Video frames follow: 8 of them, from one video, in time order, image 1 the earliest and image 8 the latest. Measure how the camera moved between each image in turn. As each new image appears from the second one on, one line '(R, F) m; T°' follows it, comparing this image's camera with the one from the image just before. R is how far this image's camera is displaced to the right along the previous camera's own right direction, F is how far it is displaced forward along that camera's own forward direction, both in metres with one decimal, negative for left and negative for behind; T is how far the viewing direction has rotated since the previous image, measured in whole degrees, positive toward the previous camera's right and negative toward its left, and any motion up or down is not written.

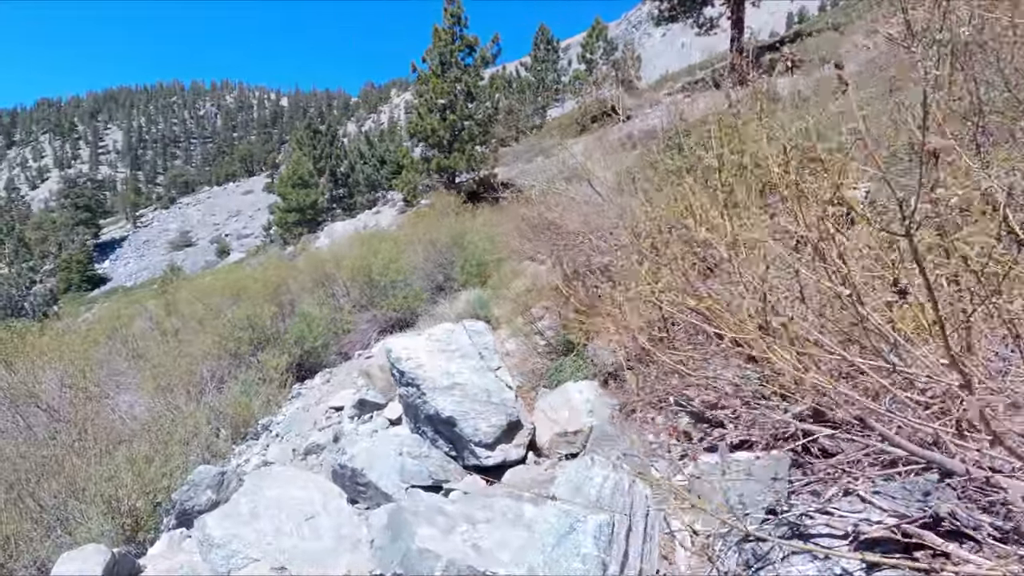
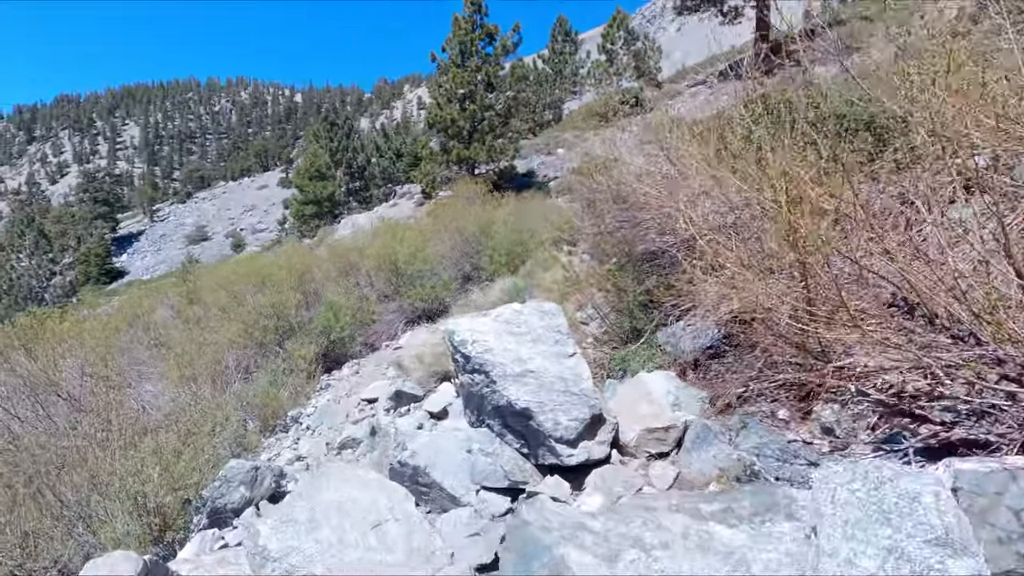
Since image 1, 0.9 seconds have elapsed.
(-0.4, +0.4) m; -1°
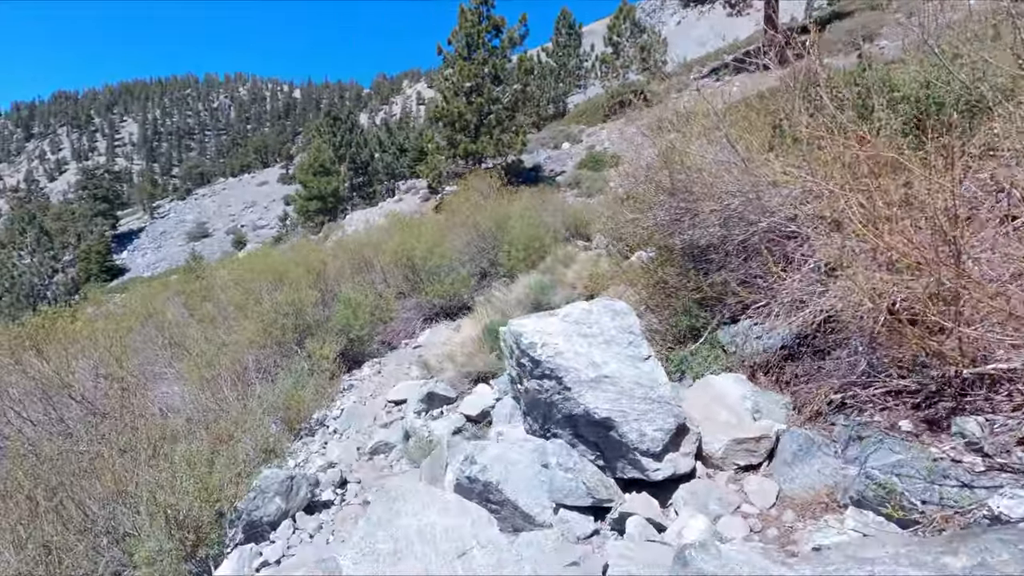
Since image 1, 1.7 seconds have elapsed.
(-0.4, +0.3) m; 0°
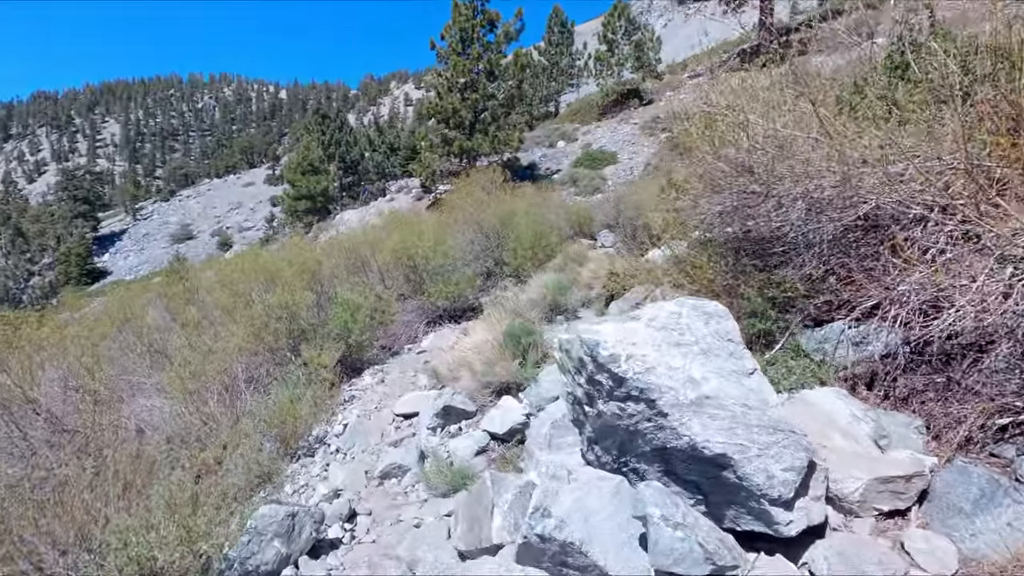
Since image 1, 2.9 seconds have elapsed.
(-0.4, +0.6) m; +1°
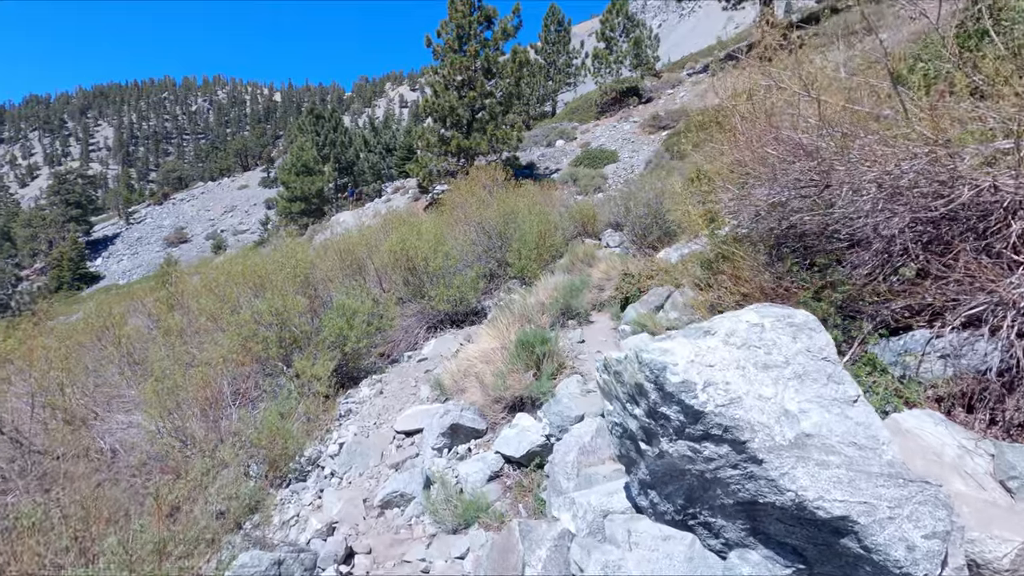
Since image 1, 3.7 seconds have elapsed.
(-0.1, +0.5) m; 0°
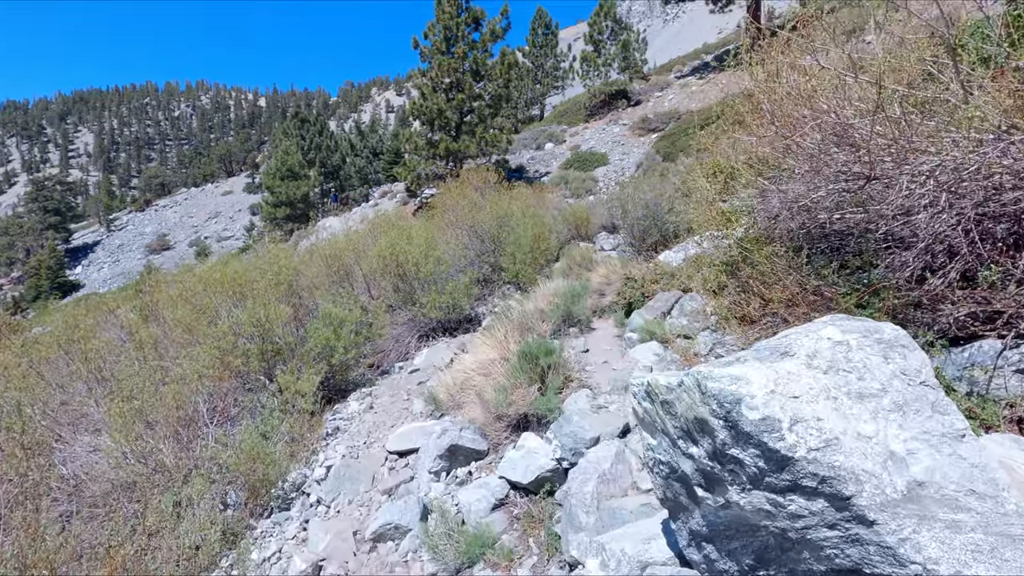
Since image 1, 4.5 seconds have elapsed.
(-0.1, +0.4) m; +1°
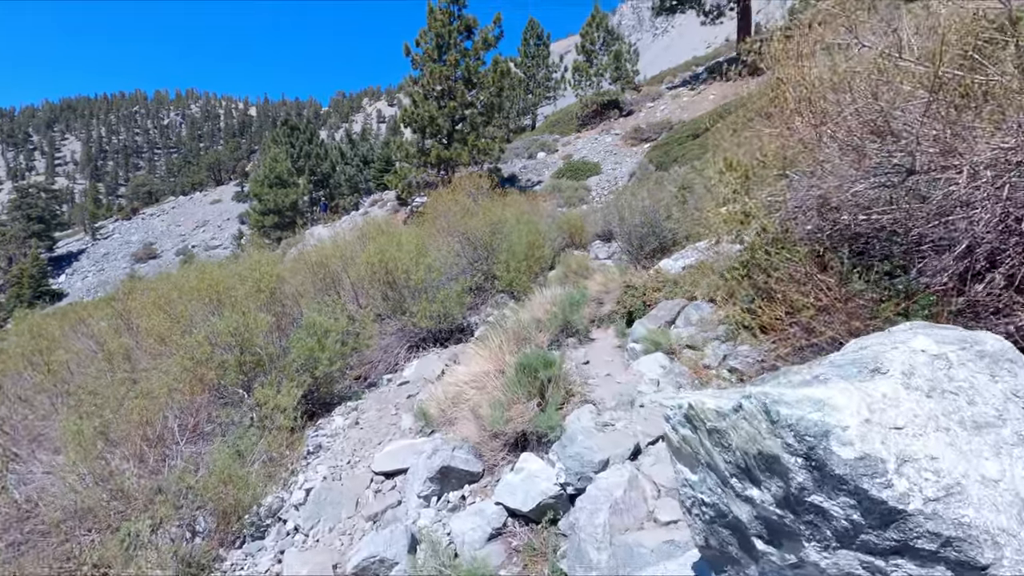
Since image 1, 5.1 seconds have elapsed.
(0.0, +0.3) m; +1°
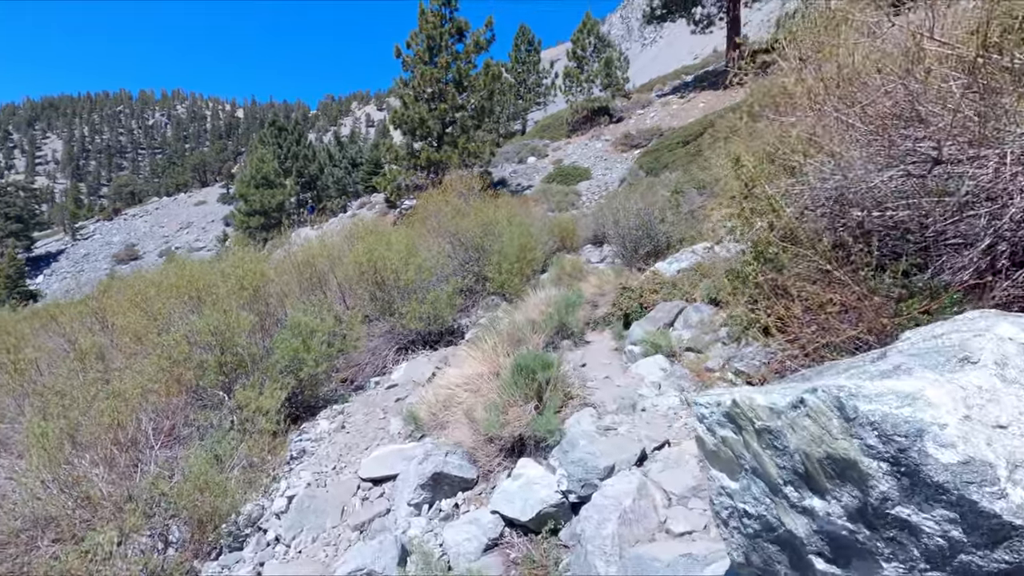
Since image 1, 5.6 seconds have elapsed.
(-0.1, +0.2) m; +1°
